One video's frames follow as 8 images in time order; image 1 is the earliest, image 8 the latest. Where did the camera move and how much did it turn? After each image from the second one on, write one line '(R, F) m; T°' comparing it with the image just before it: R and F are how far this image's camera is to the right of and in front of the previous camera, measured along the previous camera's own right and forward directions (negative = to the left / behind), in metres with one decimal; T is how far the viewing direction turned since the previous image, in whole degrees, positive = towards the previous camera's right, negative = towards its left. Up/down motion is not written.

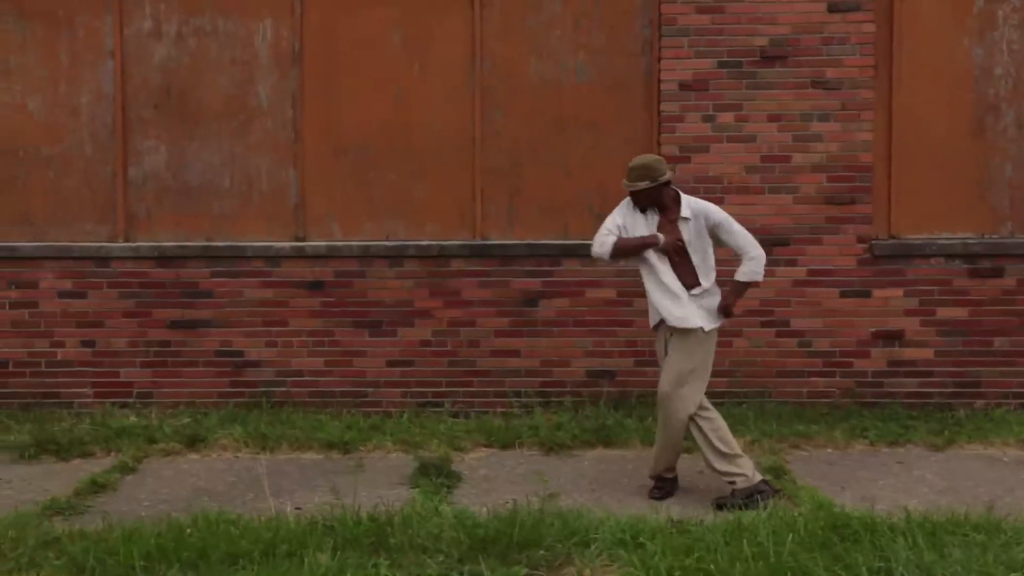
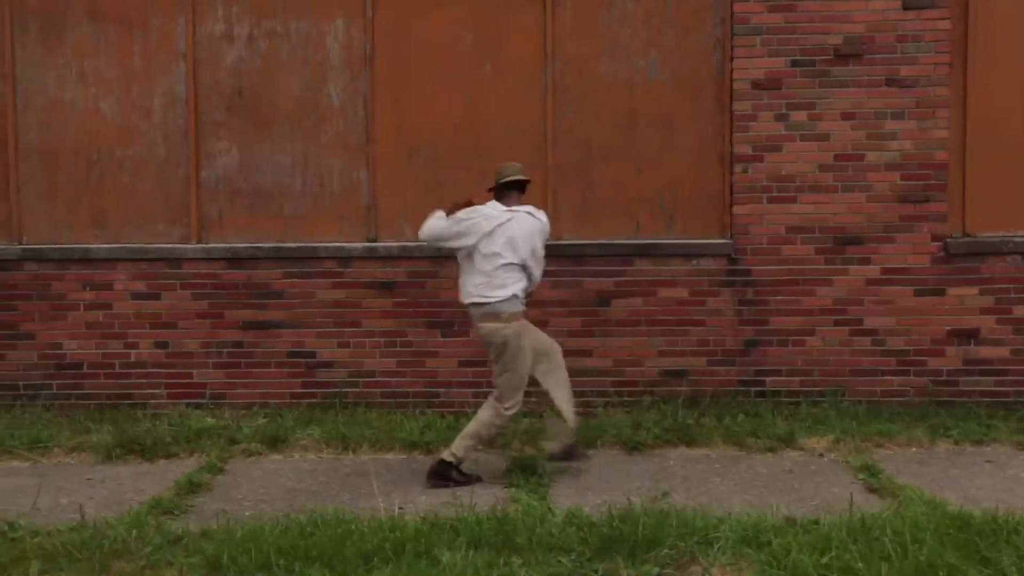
(-0.5, 0.0) m; -1°
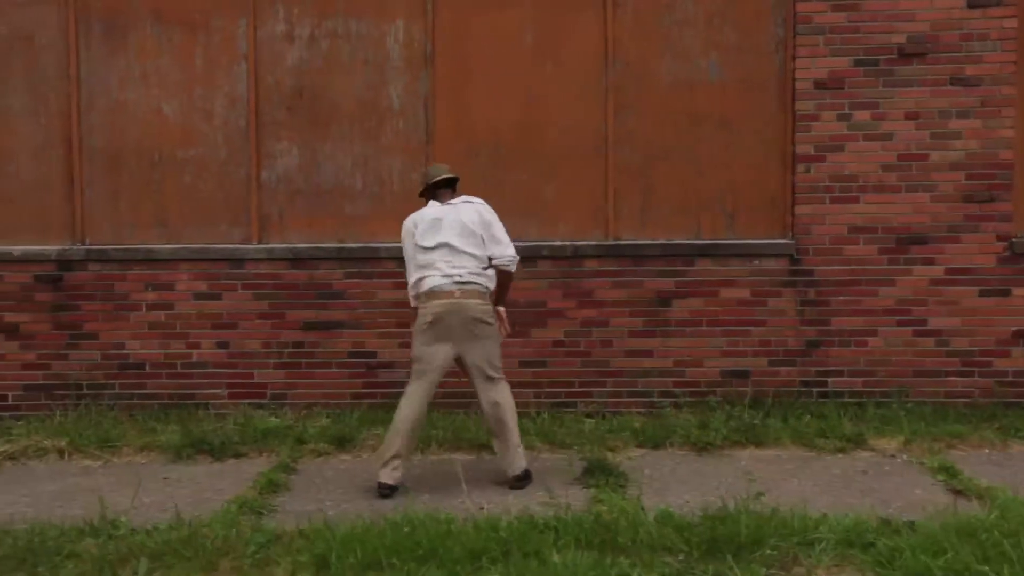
(-0.4, 0.0) m; -1°
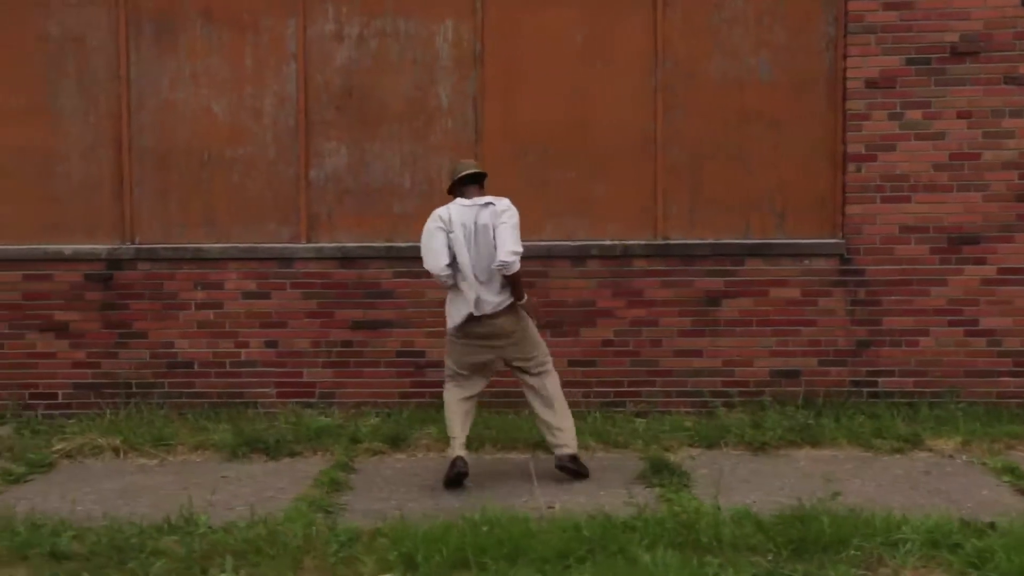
(-0.3, 0.0) m; -1°
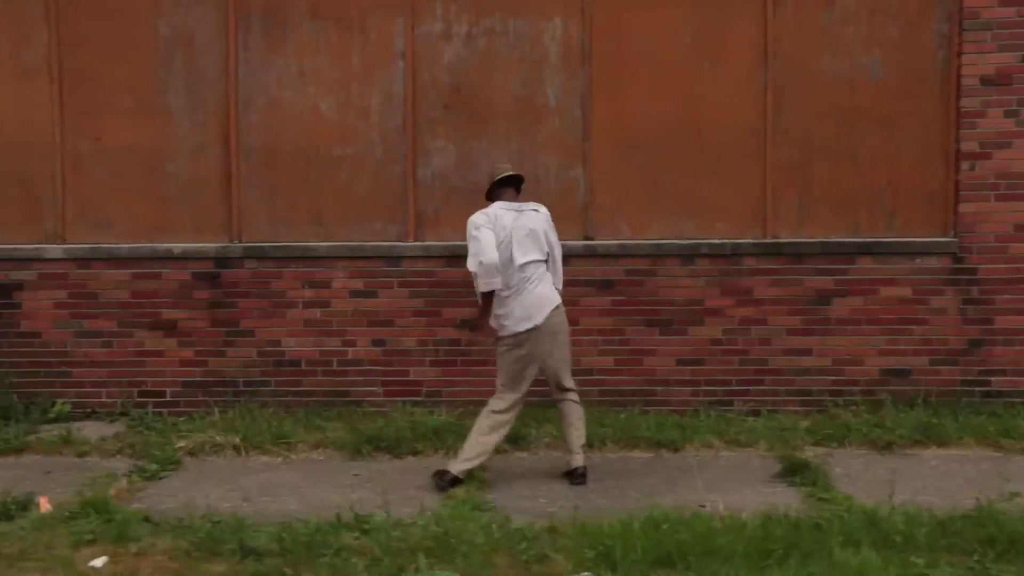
(-0.7, 0.0) m; -1°
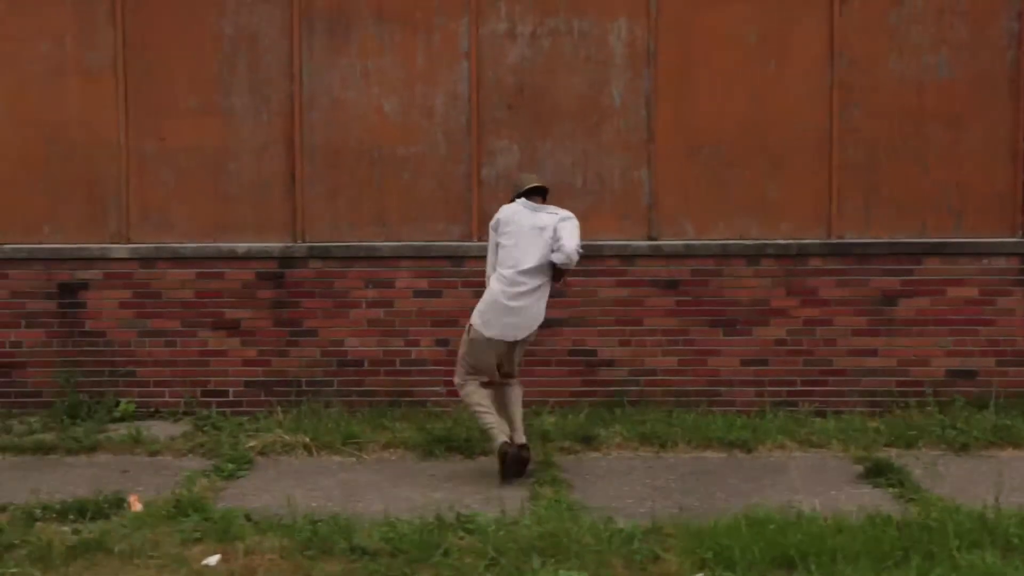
(-0.4, 0.0) m; 0°
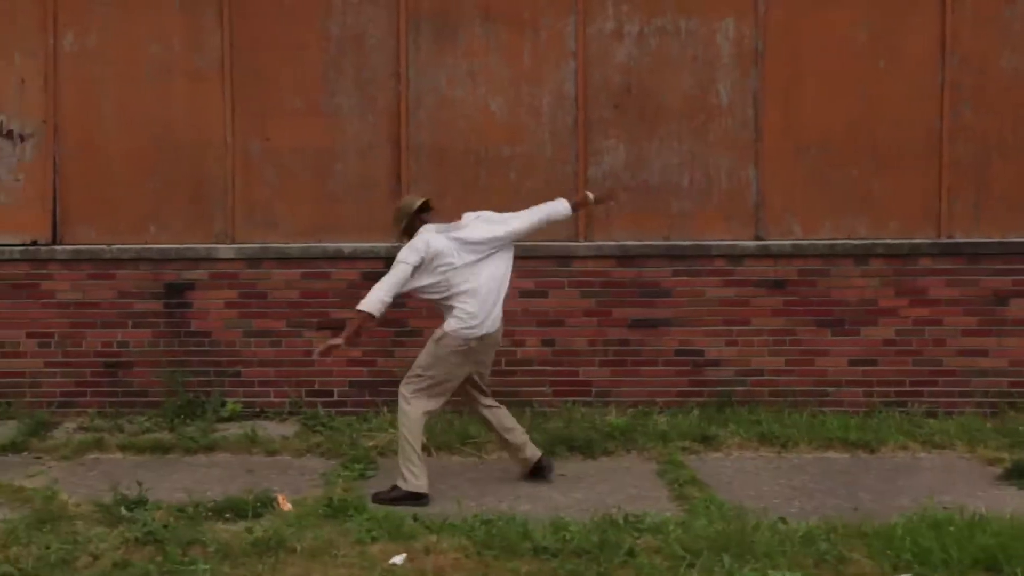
(-0.7, 0.0) m; -1°
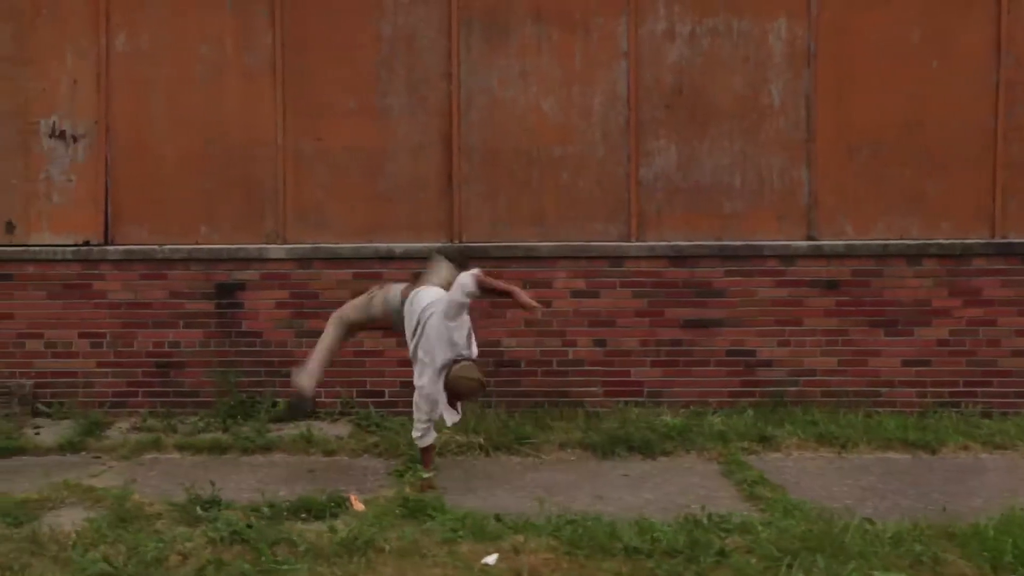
(-0.4, 0.0) m; 0°
